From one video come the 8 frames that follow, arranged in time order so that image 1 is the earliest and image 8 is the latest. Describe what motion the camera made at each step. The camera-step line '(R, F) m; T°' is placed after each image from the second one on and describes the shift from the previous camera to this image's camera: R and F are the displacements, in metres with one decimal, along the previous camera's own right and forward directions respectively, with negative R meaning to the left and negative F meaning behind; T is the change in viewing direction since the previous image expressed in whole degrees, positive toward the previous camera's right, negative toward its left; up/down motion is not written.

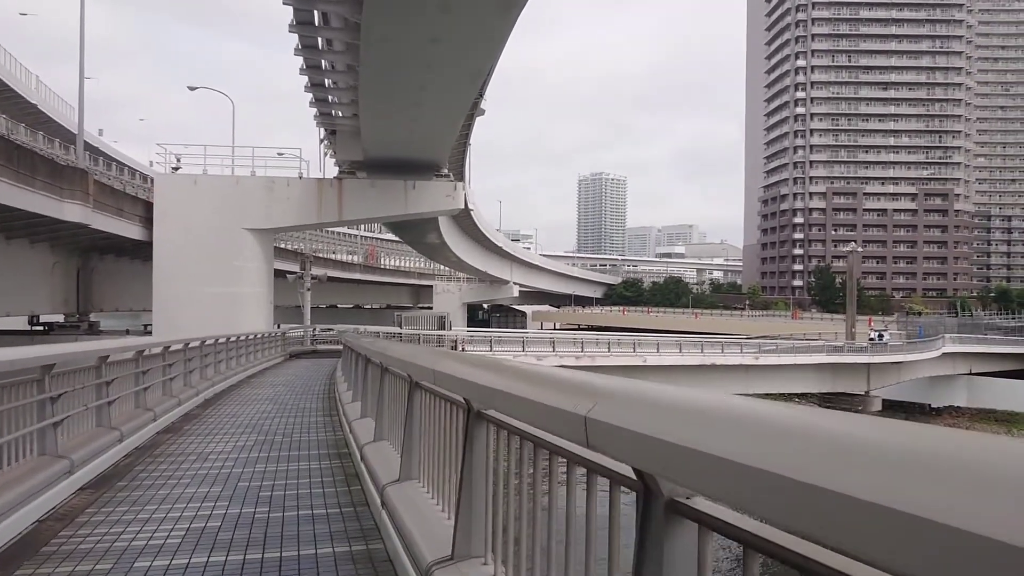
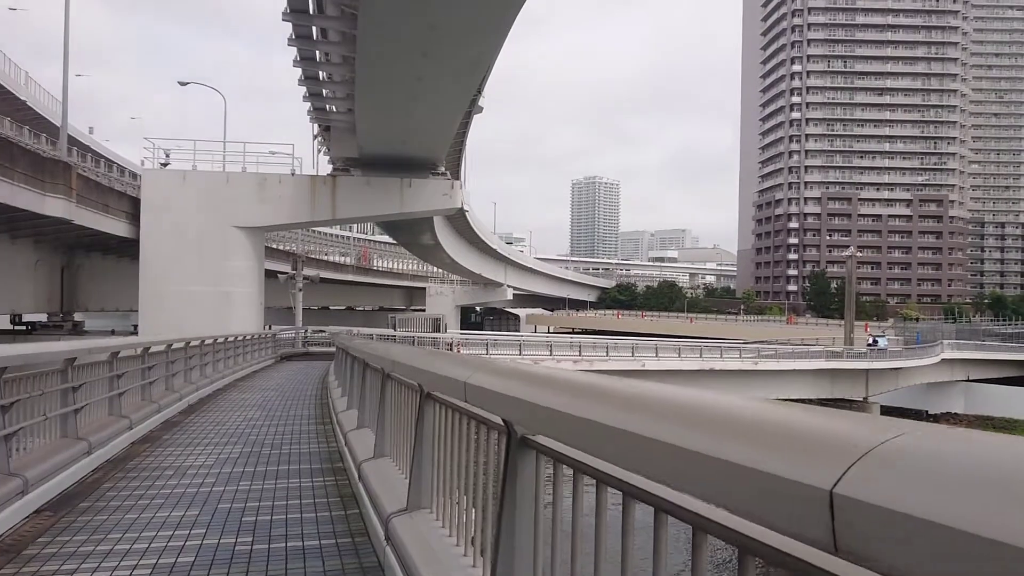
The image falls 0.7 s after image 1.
(-0.1, +0.4) m; +1°
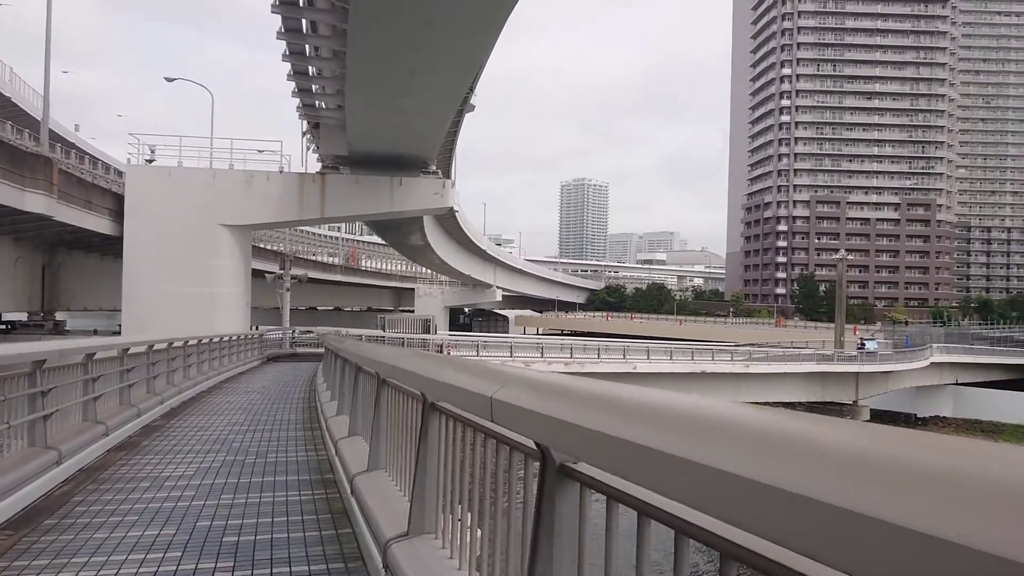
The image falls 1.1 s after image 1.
(-0.1, +0.2) m; +1°
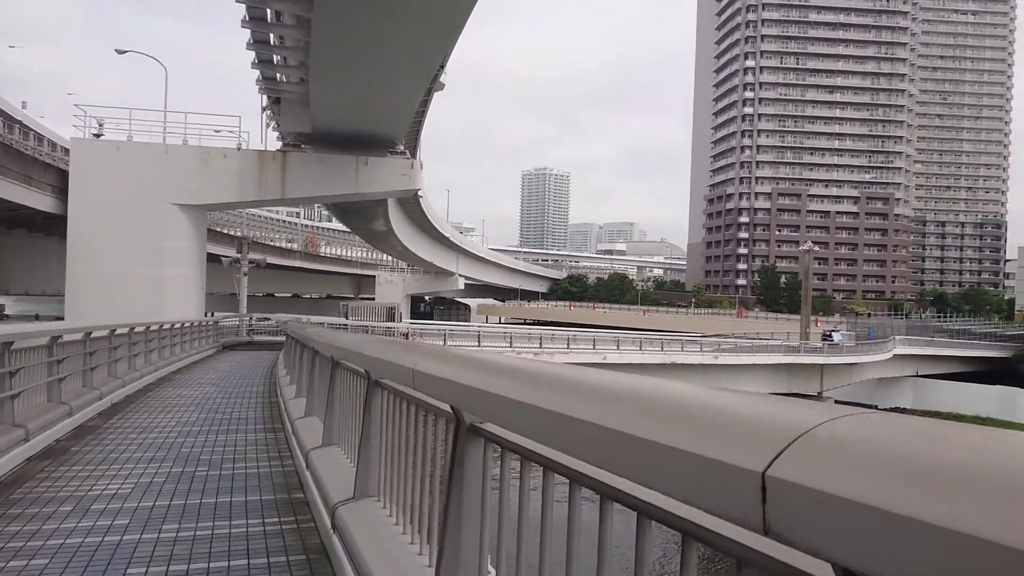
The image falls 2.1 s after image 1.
(-0.2, +0.6) m; +3°
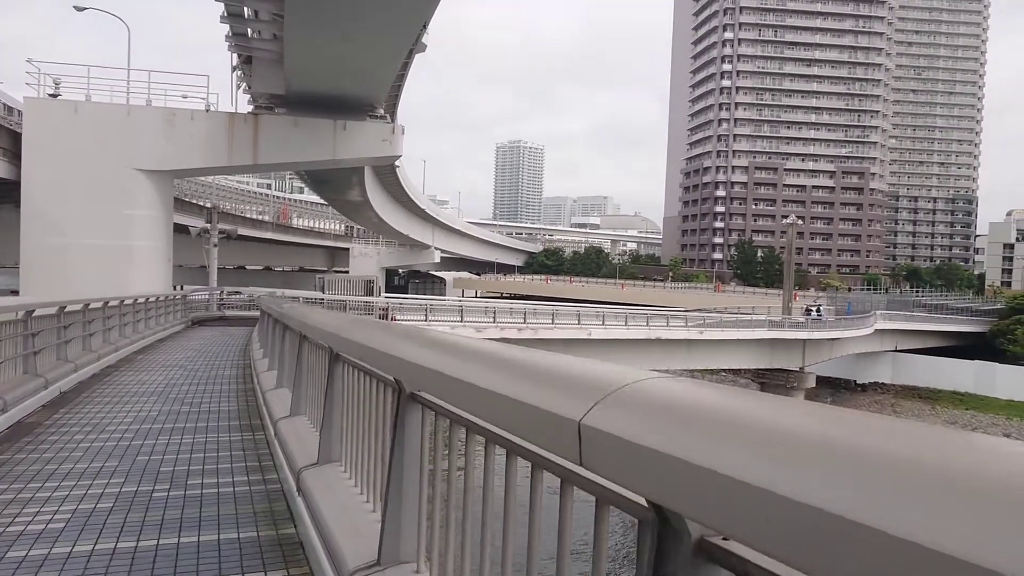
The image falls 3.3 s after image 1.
(-0.3, +0.7) m; +2°
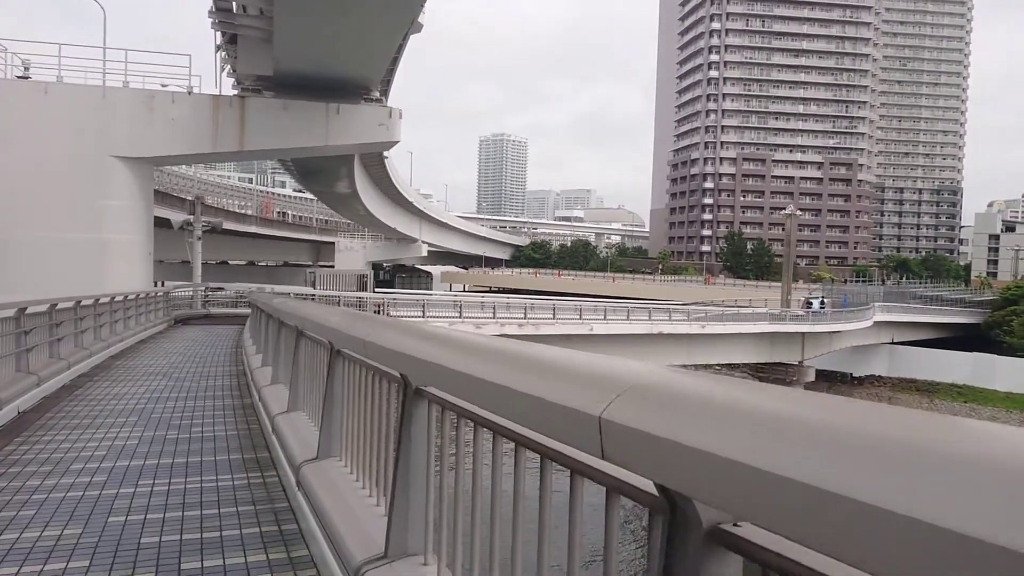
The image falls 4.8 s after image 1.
(-0.4, +0.8) m; +1°
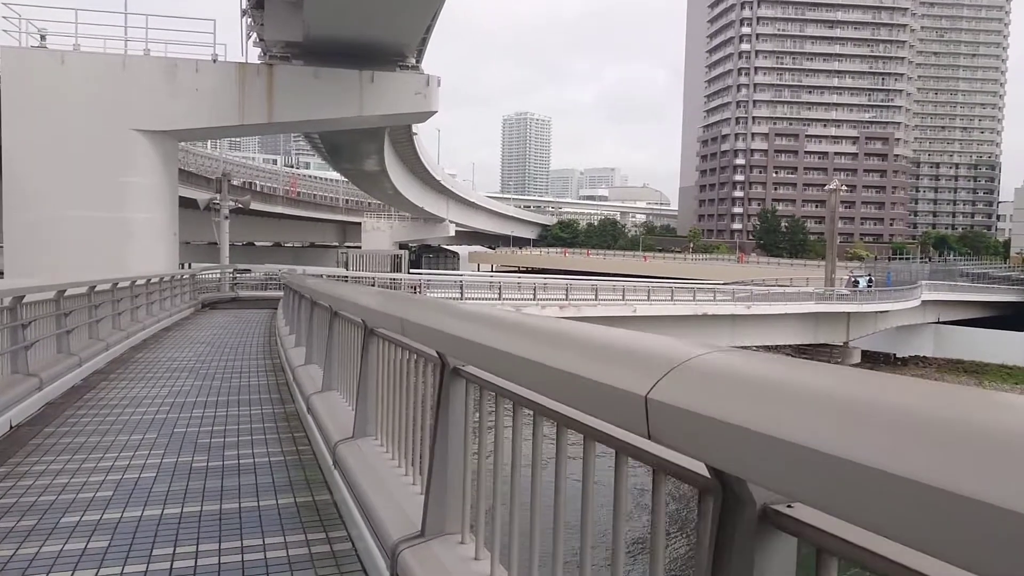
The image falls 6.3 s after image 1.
(-0.4, +0.9) m; -2°
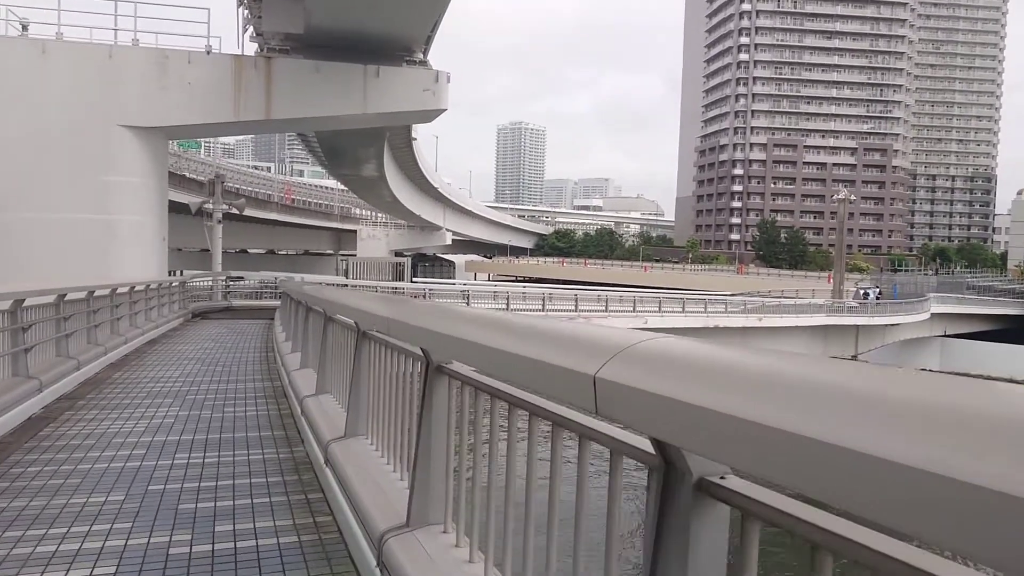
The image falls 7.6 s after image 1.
(-0.3, +0.8) m; +1°
